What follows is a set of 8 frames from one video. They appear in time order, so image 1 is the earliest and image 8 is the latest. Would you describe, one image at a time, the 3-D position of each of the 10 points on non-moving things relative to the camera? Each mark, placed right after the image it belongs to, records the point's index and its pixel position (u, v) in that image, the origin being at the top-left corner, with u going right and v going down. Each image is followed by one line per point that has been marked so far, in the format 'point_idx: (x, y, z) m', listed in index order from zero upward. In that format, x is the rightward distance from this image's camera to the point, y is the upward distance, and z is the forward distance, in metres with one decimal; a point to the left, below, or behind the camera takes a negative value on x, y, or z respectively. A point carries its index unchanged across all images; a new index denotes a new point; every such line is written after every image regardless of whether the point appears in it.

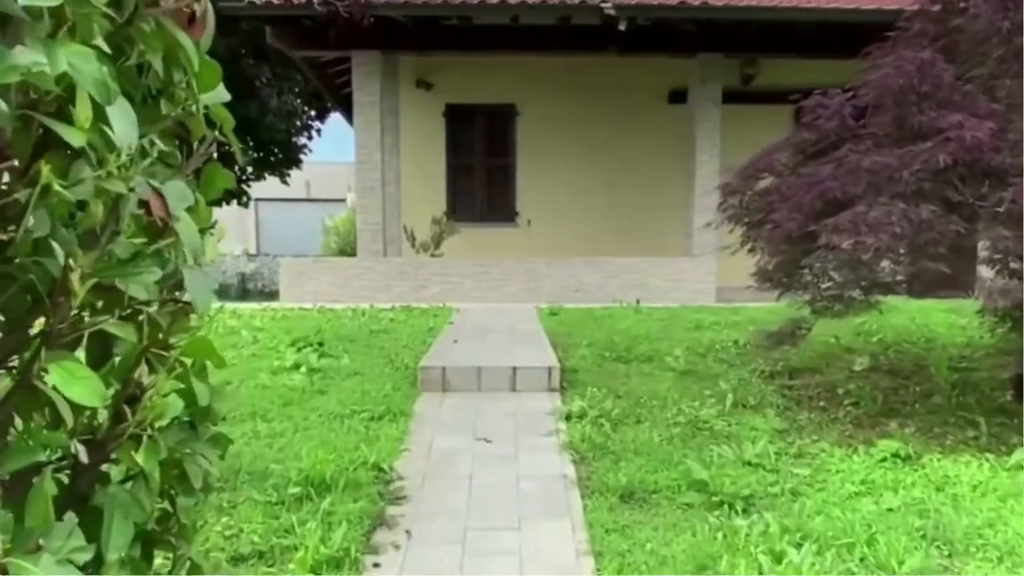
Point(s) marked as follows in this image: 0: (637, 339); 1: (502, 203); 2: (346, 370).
0: (+0.9, -0.4, +5.6) m
1: (-0.1, +1.2, +10.3) m
2: (-1.1, -0.5, +4.8) m
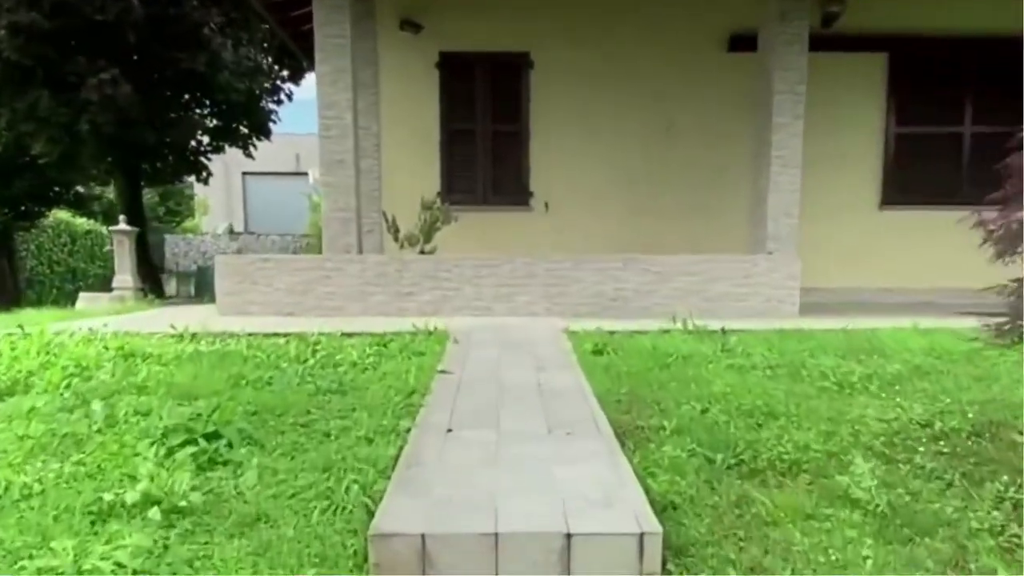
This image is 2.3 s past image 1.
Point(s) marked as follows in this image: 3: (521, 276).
0: (+1.1, -0.6, +3.3) m
1: (0.0, +1.1, +8.0) m
2: (-0.9, -0.8, +2.5) m
3: (+0.1, +0.1, +6.6) m
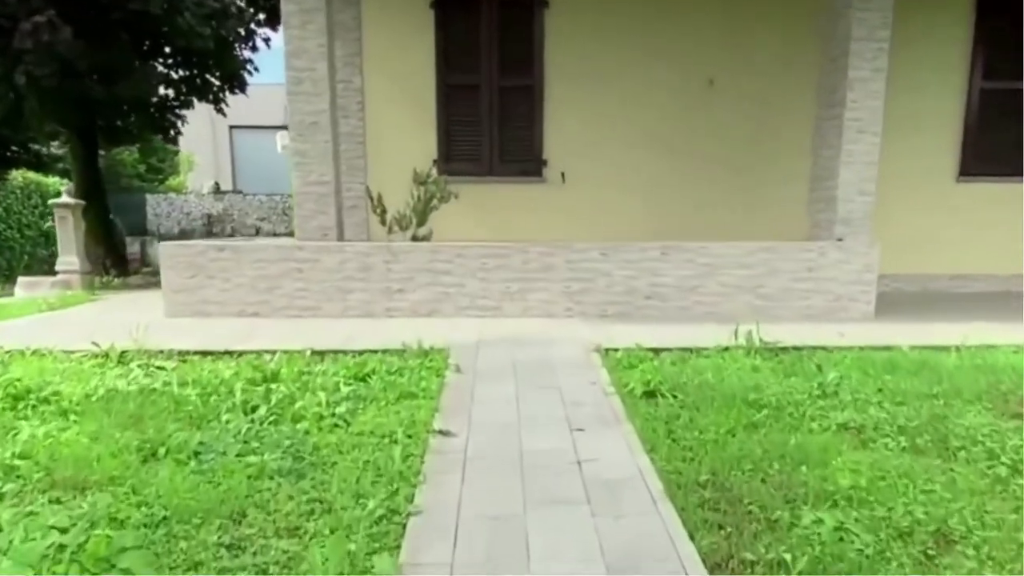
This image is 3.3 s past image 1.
0: (+1.2, -0.7, +2.1) m
1: (+0.1, +1.3, +6.7) m
2: (-0.8, -1.0, +1.4) m
3: (+0.2, +0.1, +5.4) m
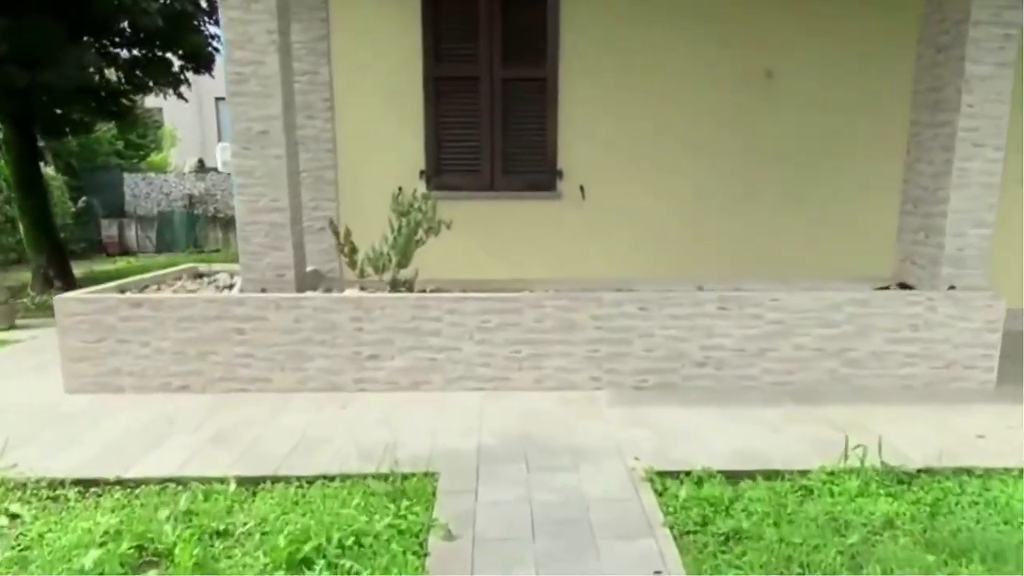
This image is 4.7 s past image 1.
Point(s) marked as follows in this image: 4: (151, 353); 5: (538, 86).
0: (+1.3, -1.2, +0.9) m
1: (+0.1, +0.9, +5.3) m
2: (-0.7, -1.5, +0.1) m
3: (+0.2, -0.2, +4.1) m
4: (-2.0, -0.4, +4.2) m
5: (+0.2, +1.4, +5.2) m
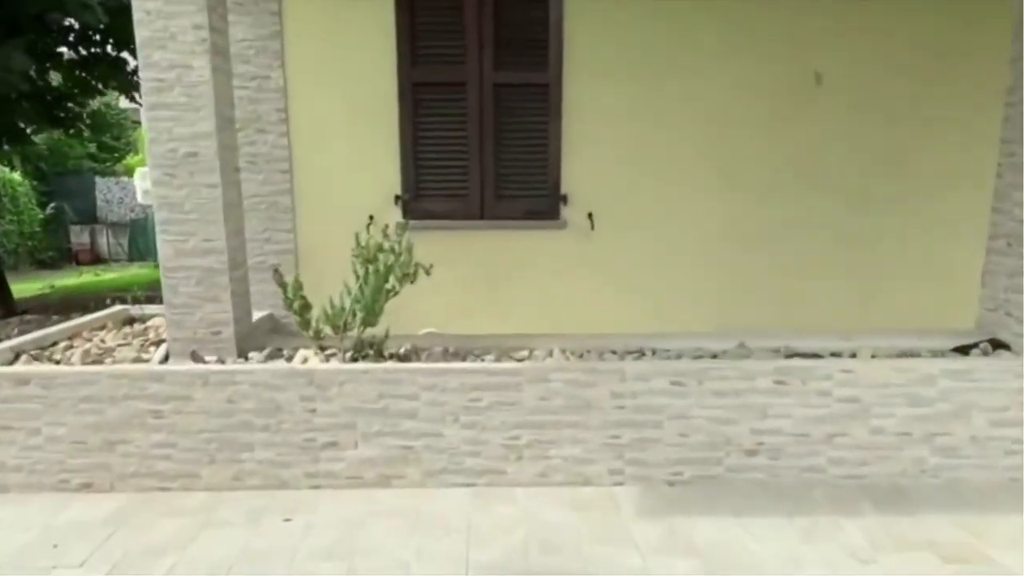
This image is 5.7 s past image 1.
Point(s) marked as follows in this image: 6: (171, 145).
0: (+1.3, -1.5, 0.0) m
1: (+0.1, +0.7, +4.4) m
2: (-0.7, -1.8, -0.8) m
3: (+0.2, -0.5, +3.2) m
4: (-2.0, -0.7, +3.2) m
5: (+0.1, +1.1, +4.3) m
6: (-1.6, +0.7, +3.5) m
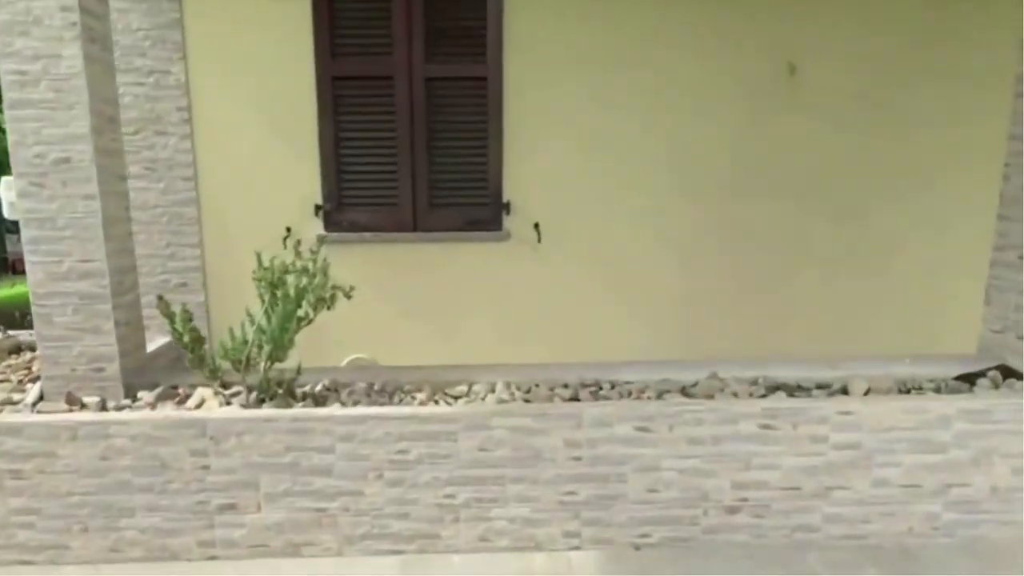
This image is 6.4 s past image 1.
0: (+1.2, -1.6, -0.5) m
1: (-0.2, +0.6, +3.9) m
2: (-0.8, -1.9, -1.4) m
3: (0.0, -0.6, +2.7) m
4: (-2.3, -0.8, +2.6) m
5: (-0.2, +1.0, +3.8) m
6: (-1.9, +0.6, +2.9) m
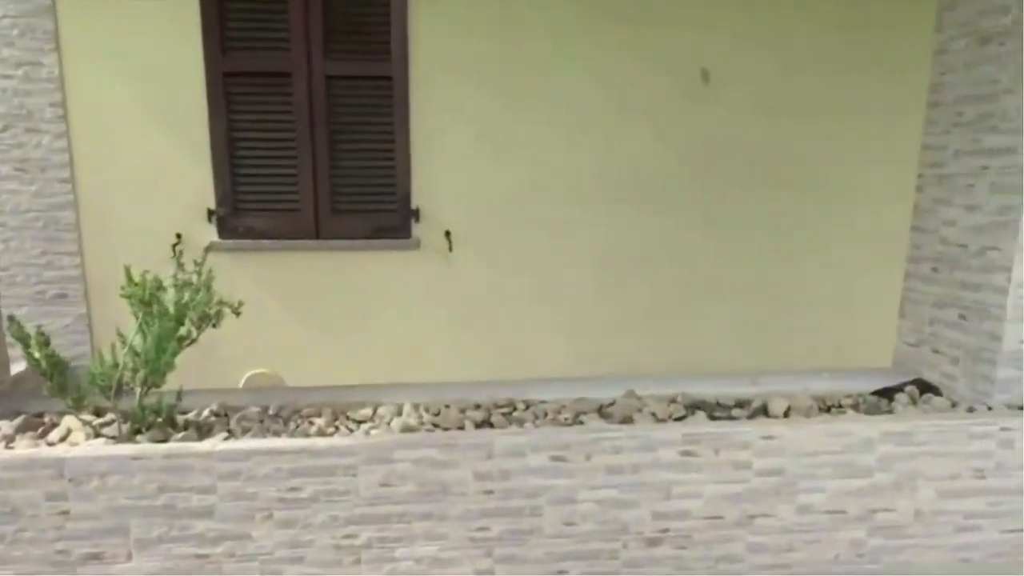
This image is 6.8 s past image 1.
0: (+1.2, -1.7, -0.6) m
1: (-0.6, +0.5, +3.6) m
2: (-0.7, -2.0, -1.7) m
3: (-0.3, -0.7, +2.4) m
4: (-2.5, -0.9, +2.2) m
5: (-0.6, +0.9, +3.5) m
6: (-2.2, +0.5, +2.5) m
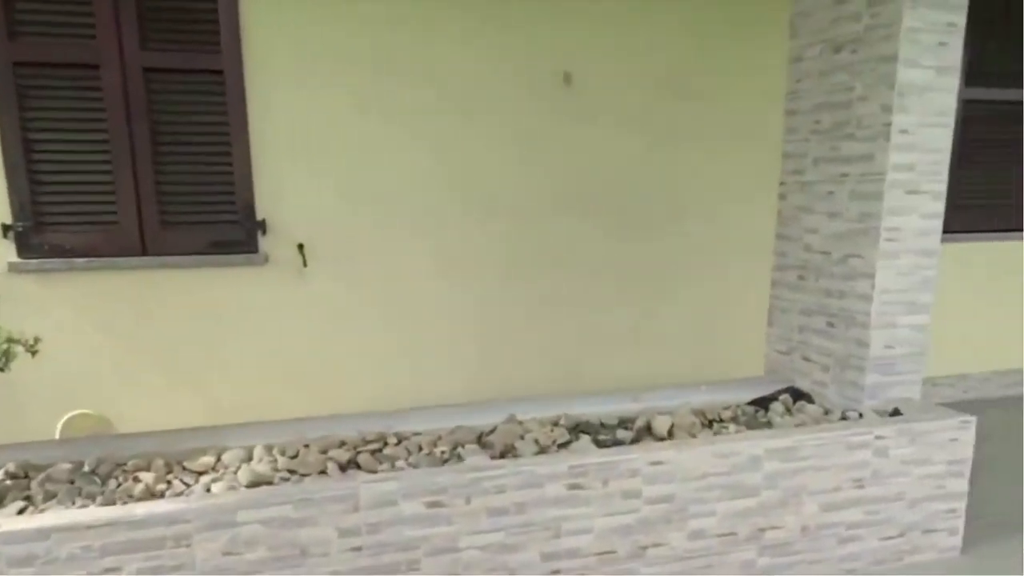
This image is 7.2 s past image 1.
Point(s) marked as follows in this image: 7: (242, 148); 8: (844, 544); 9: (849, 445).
0: (+1.4, -1.7, -0.7) m
1: (-1.2, +0.4, +3.2) m
2: (-0.2, -2.1, -2.0) m
3: (-0.7, -0.8, +2.1) m
4: (-2.8, -1.0, +1.4) m
5: (-1.2, +0.8, +3.1) m
6: (-2.6, +0.4, +1.8) m
7: (-1.1, +0.6, +3.2) m
8: (+1.1, -0.9, +2.6) m
9: (+1.1, -0.5, +2.5) m
